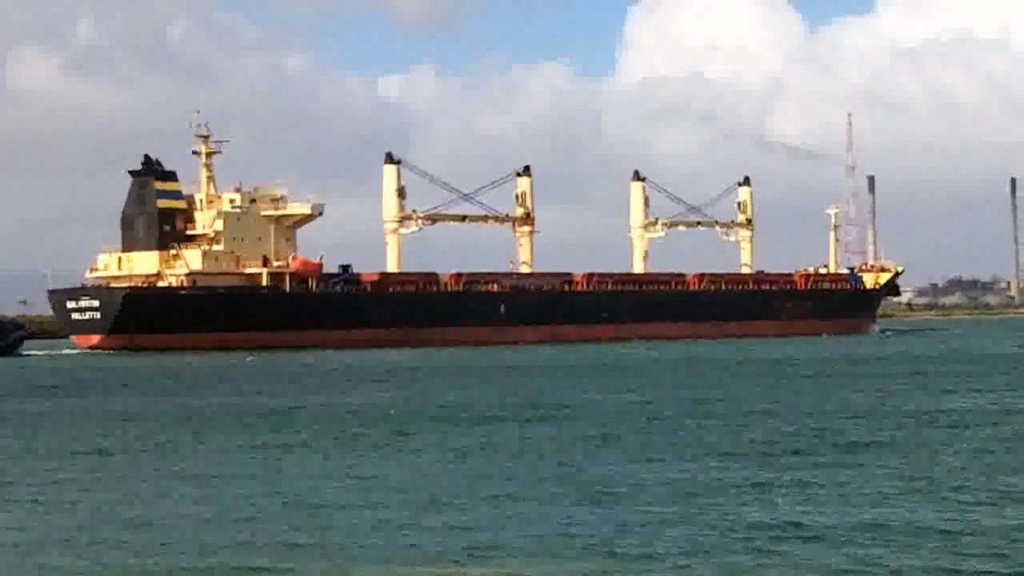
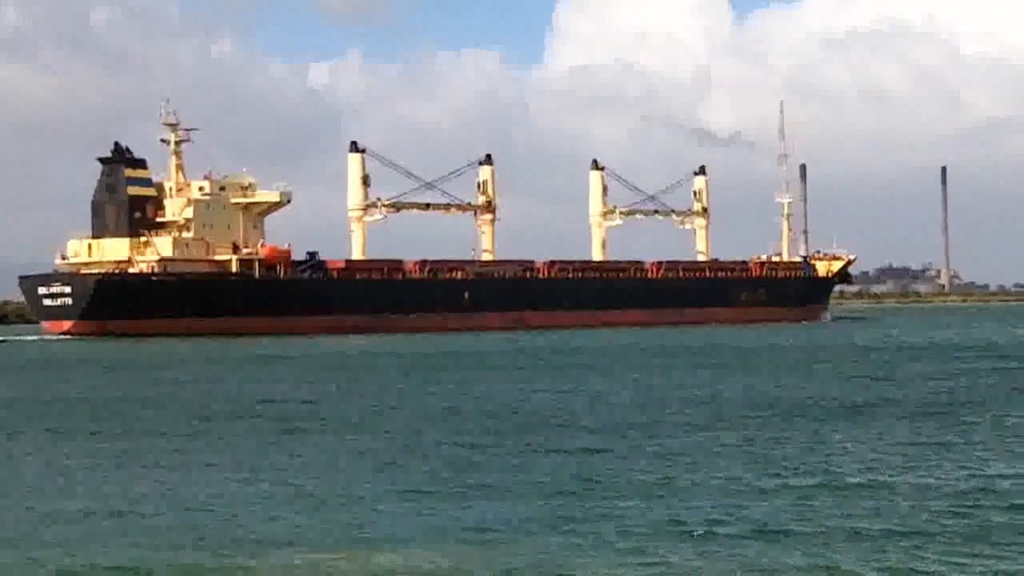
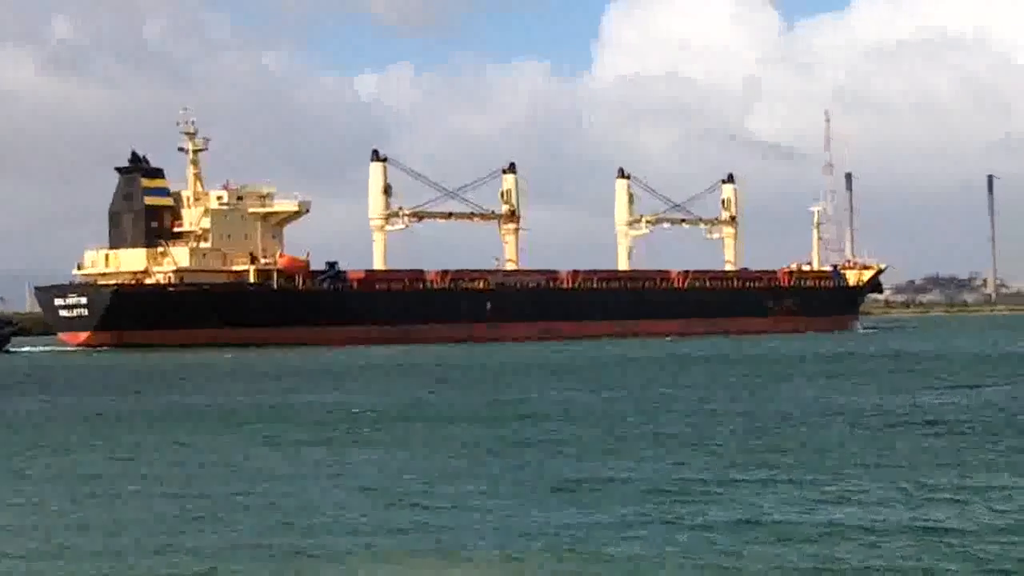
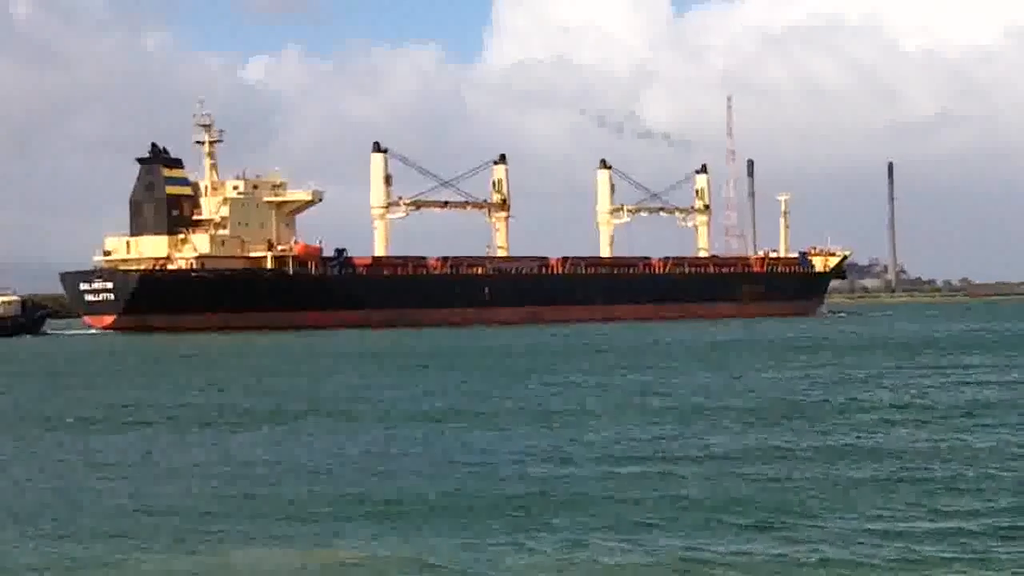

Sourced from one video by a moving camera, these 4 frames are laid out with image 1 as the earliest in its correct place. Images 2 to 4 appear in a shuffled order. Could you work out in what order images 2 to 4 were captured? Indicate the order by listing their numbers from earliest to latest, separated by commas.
3, 2, 4
